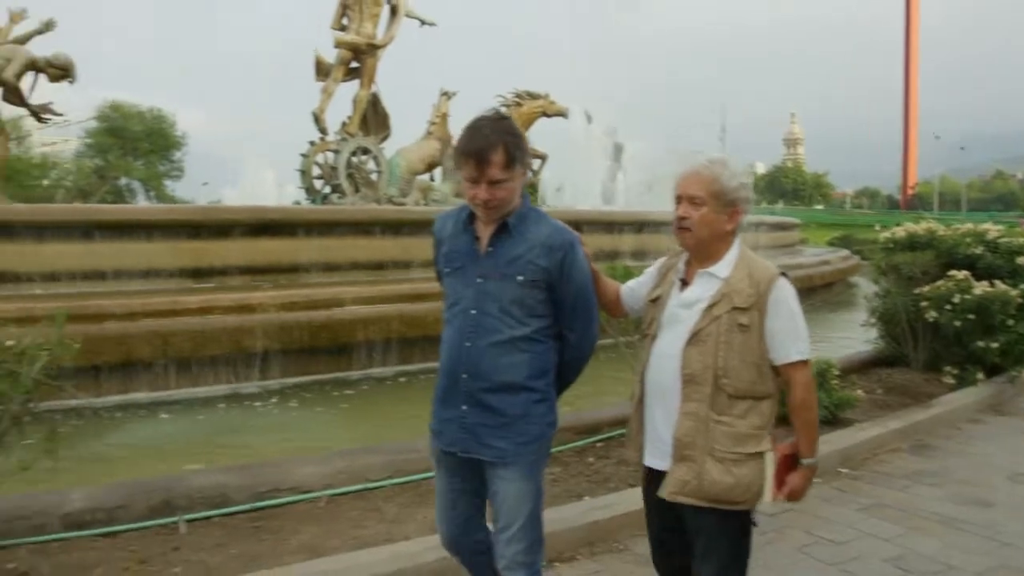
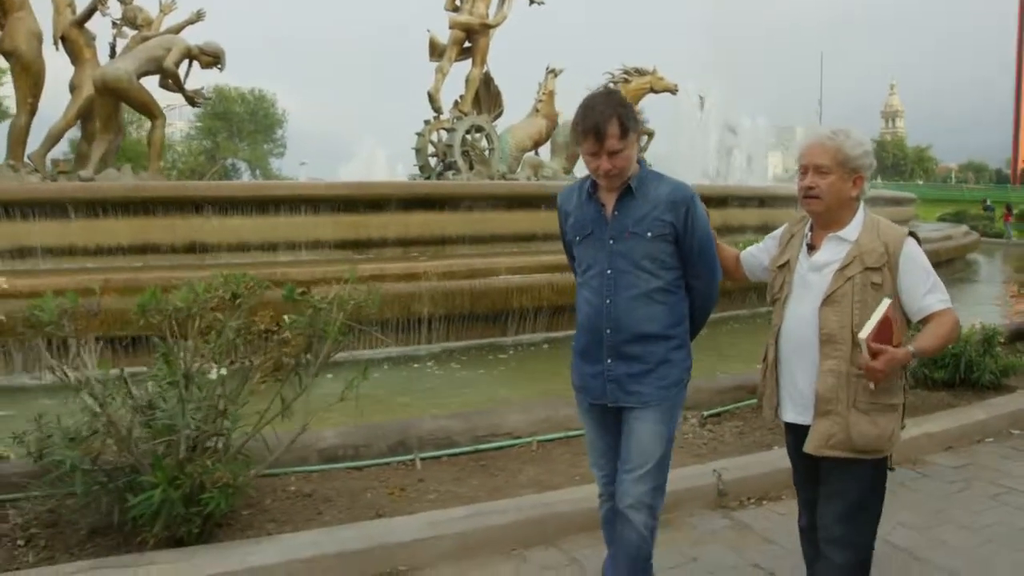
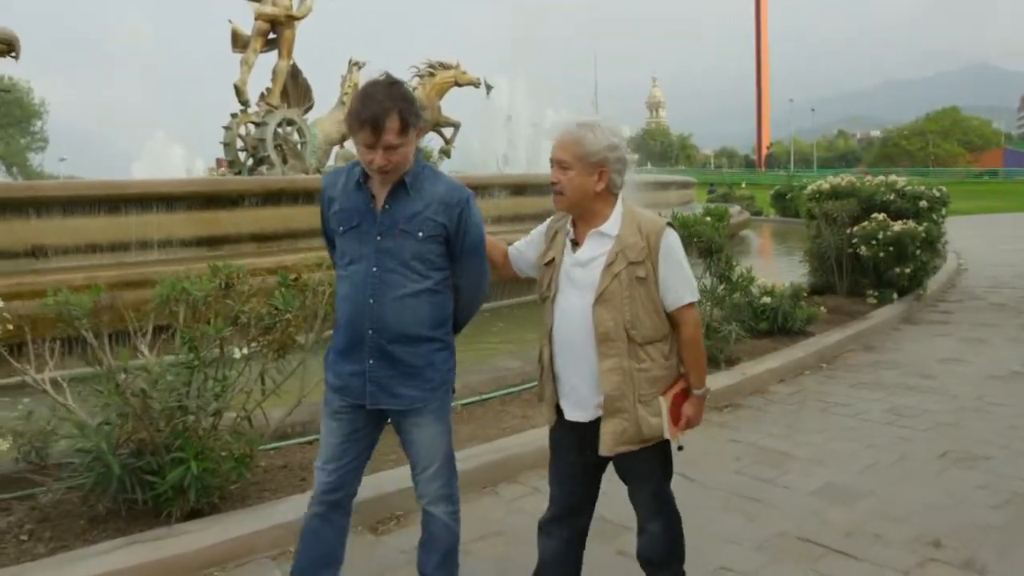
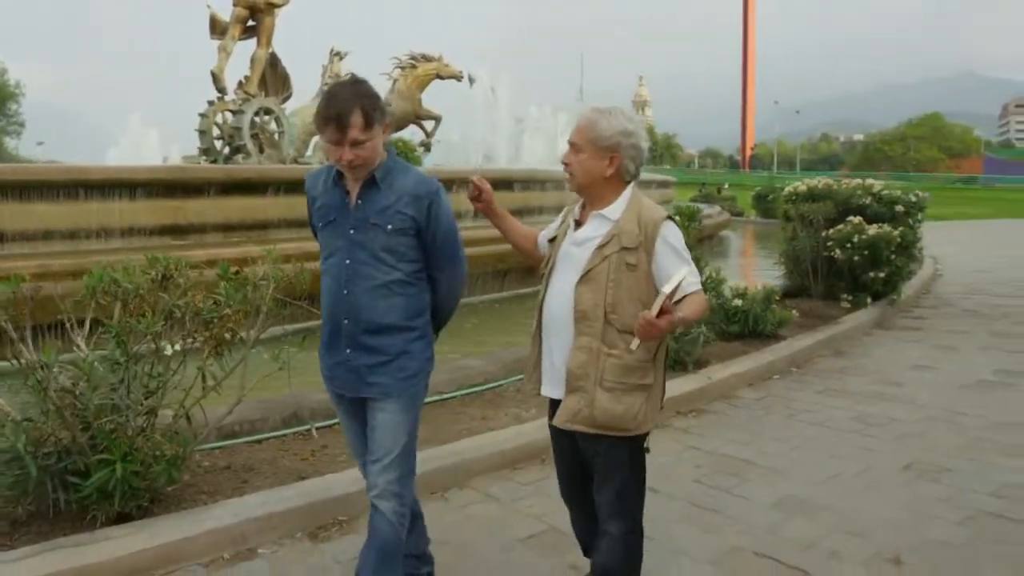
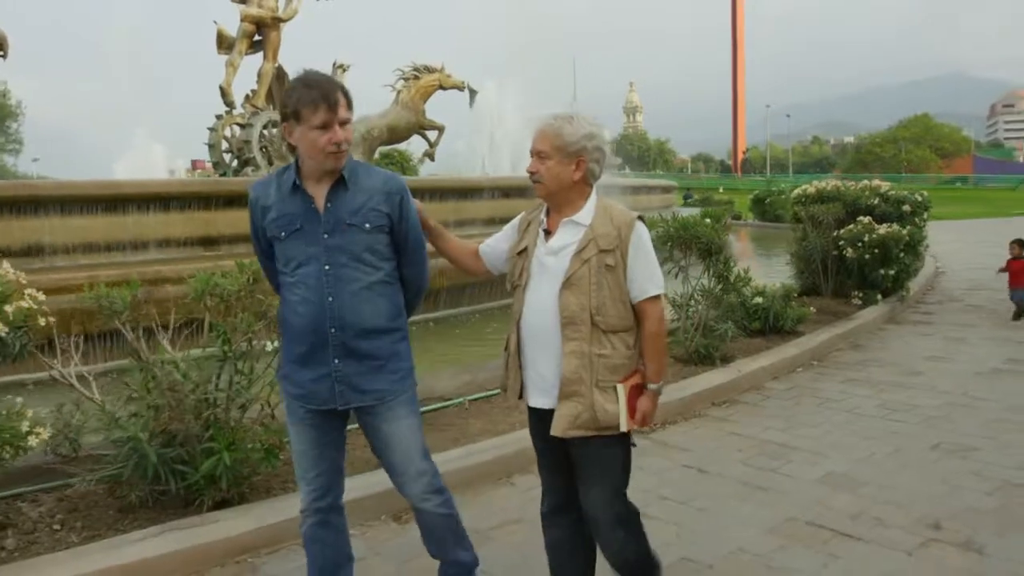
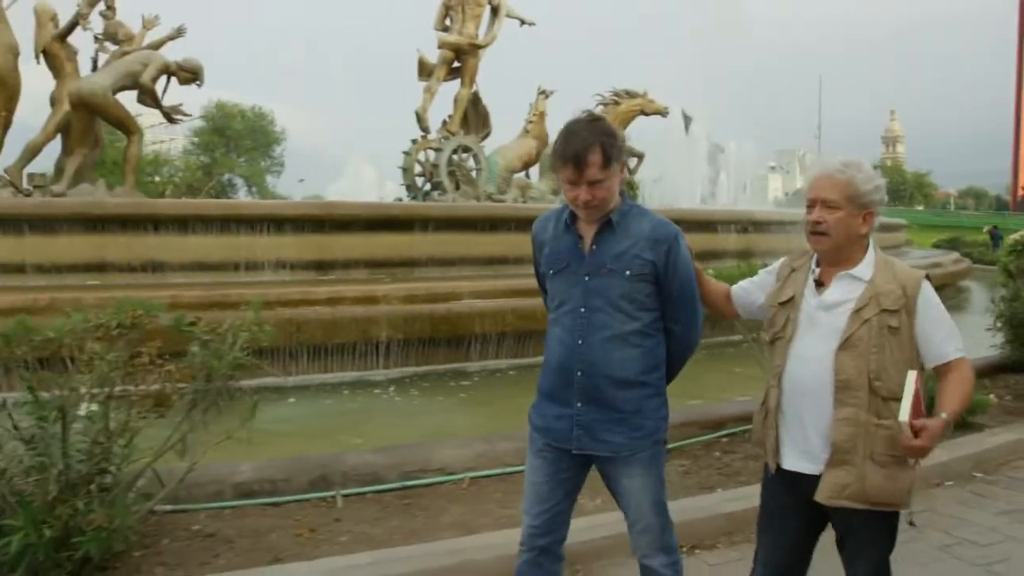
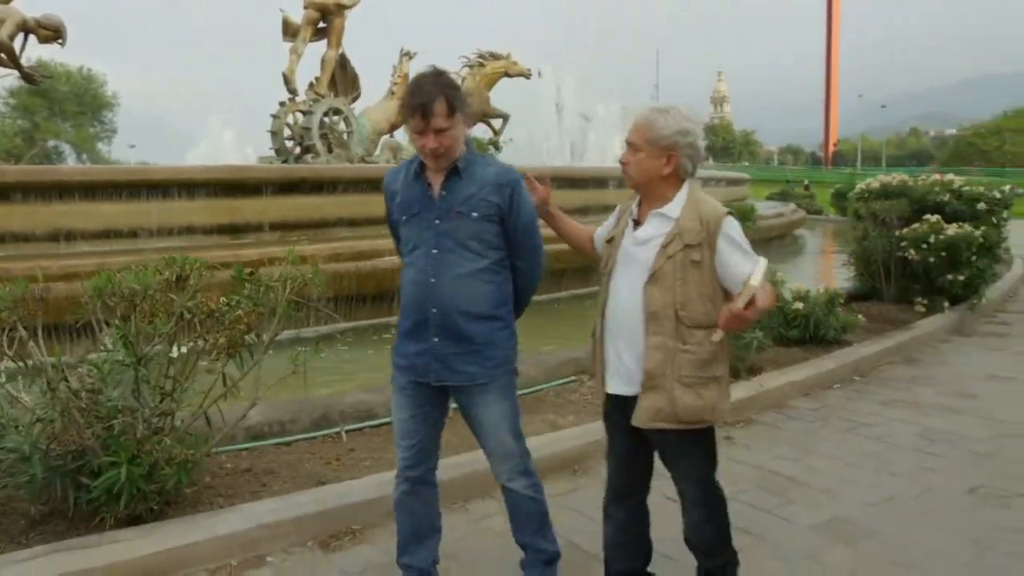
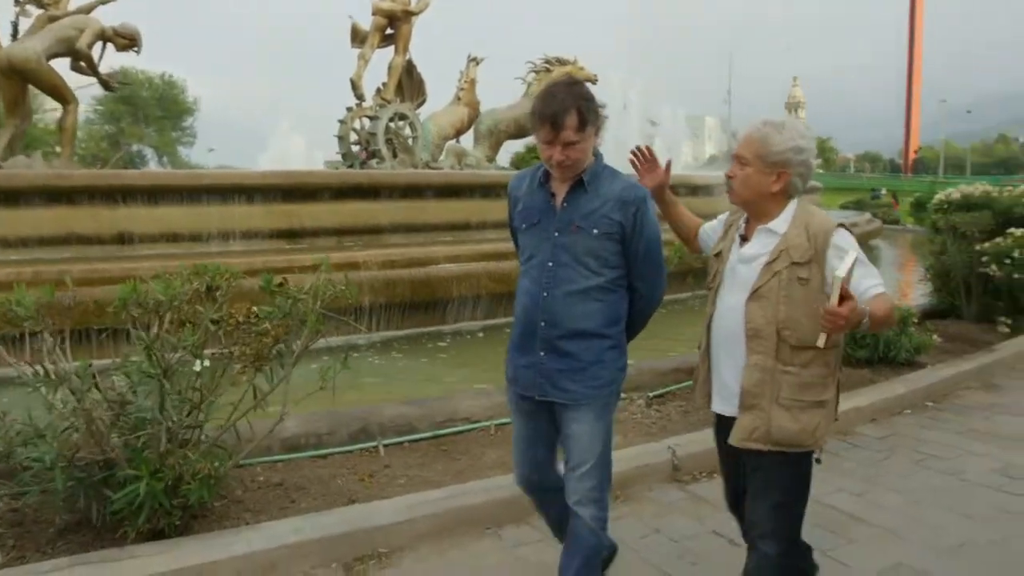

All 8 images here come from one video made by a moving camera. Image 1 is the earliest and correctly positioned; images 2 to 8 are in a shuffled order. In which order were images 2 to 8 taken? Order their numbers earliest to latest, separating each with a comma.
6, 2, 8, 7, 4, 3, 5
